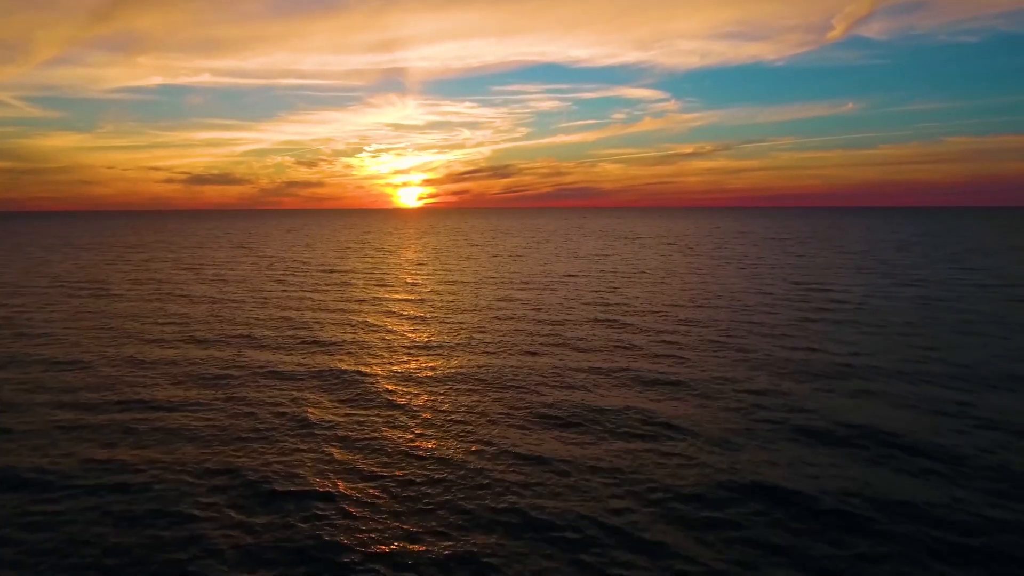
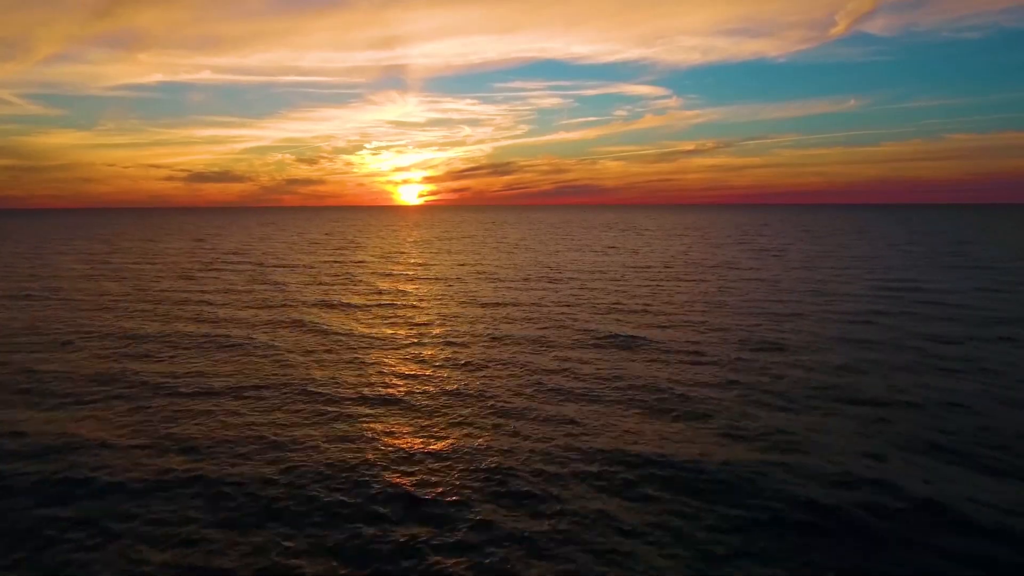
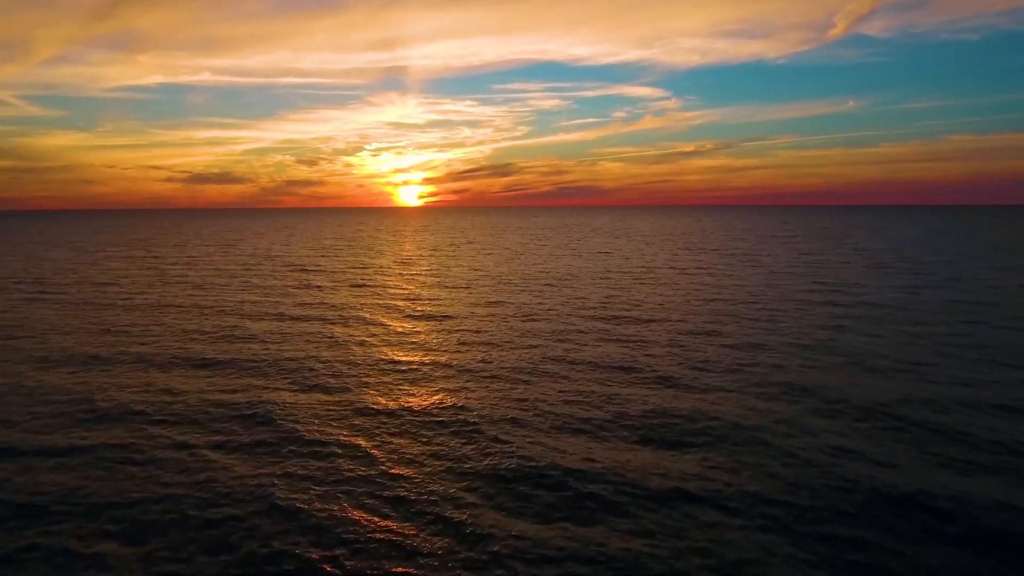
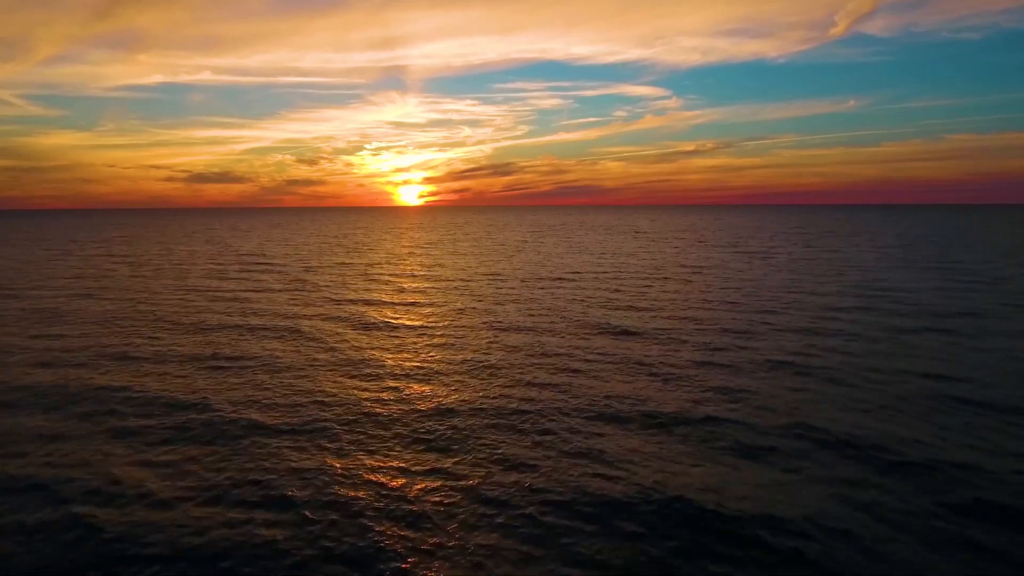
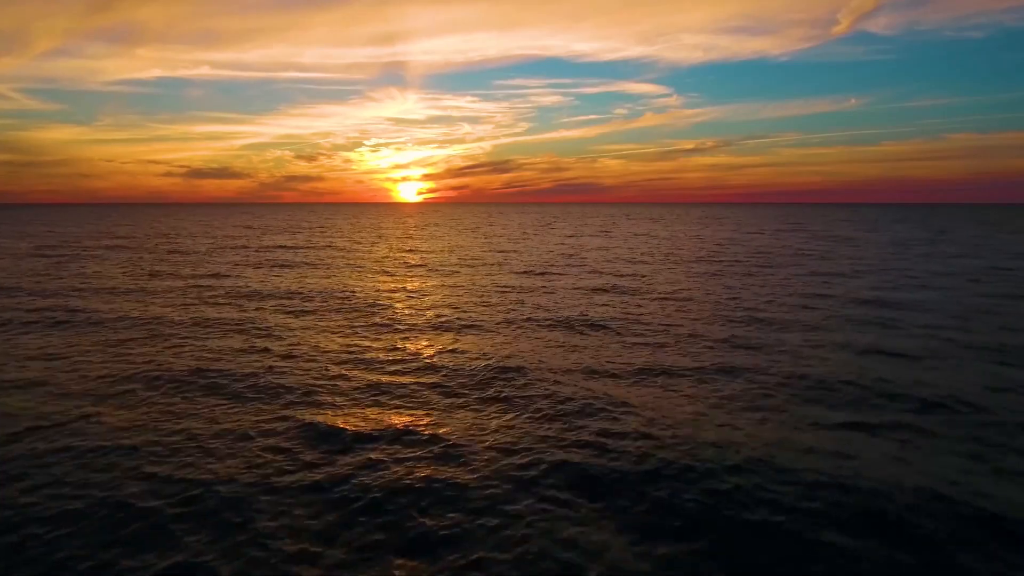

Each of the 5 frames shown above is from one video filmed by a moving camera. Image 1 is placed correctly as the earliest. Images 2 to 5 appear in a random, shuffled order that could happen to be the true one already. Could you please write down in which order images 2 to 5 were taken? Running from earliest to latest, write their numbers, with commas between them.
3, 4, 2, 5
